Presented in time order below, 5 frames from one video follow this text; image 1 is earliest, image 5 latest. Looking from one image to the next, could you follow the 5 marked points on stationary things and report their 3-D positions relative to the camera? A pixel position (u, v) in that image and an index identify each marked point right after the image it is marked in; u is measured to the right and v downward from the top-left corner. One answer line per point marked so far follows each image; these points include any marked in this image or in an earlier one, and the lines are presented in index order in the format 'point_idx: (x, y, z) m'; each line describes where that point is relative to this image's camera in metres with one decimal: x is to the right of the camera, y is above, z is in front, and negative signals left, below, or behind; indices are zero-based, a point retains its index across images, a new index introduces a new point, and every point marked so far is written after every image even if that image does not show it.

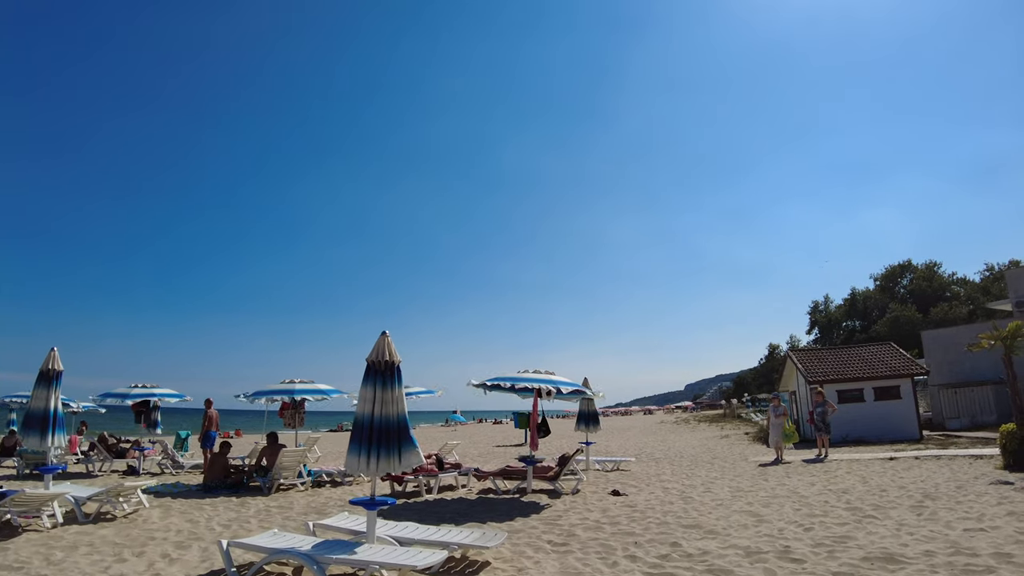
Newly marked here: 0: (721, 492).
0: (+3.2, -3.1, +8.7) m
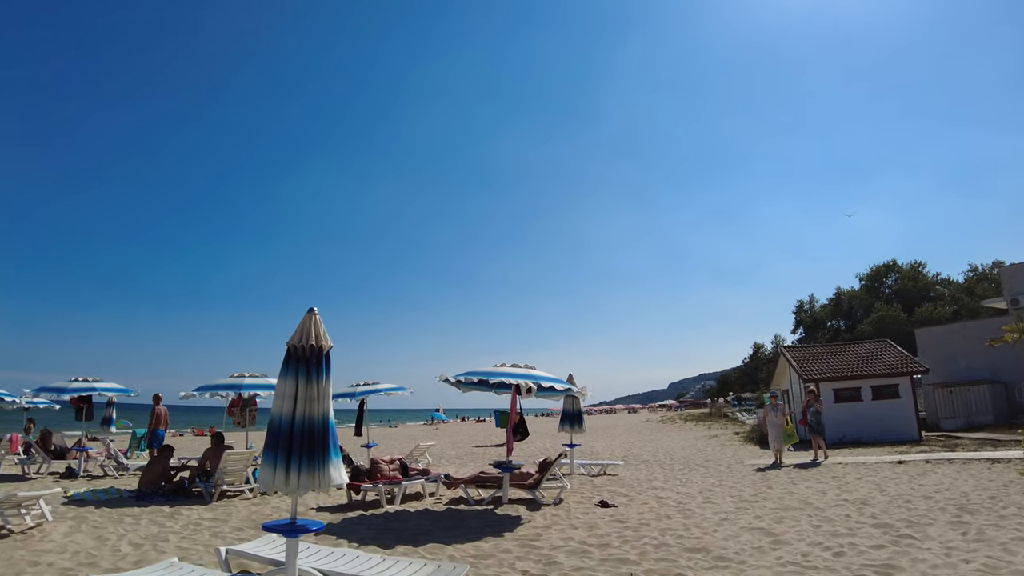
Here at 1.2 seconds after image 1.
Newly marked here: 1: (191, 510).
0: (+2.8, -2.9, +7.6) m
1: (-4.6, -3.2, +8.1) m
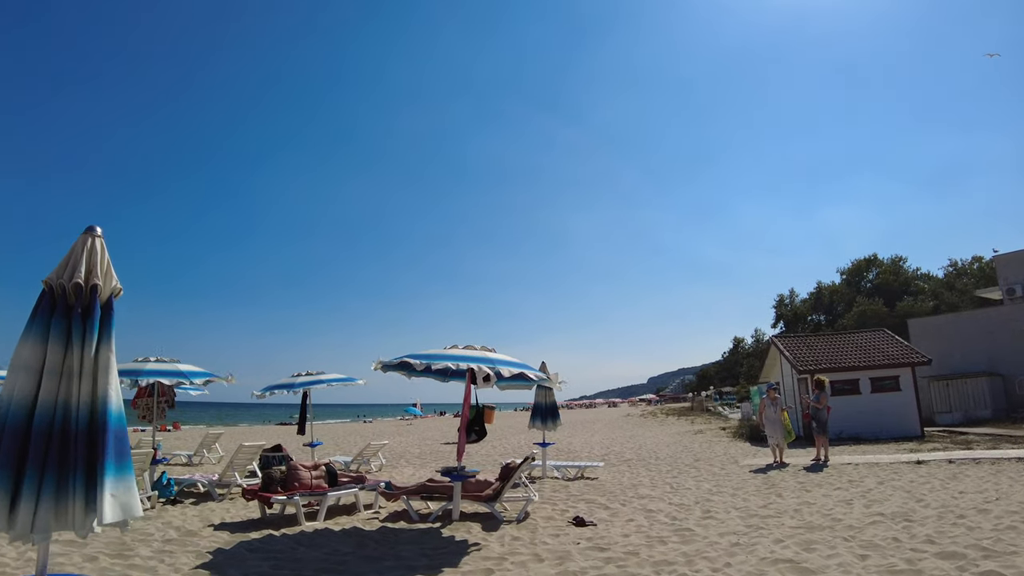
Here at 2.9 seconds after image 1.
0: (+2.3, -2.5, +6.0) m
1: (-5.1, -2.7, +6.3) m
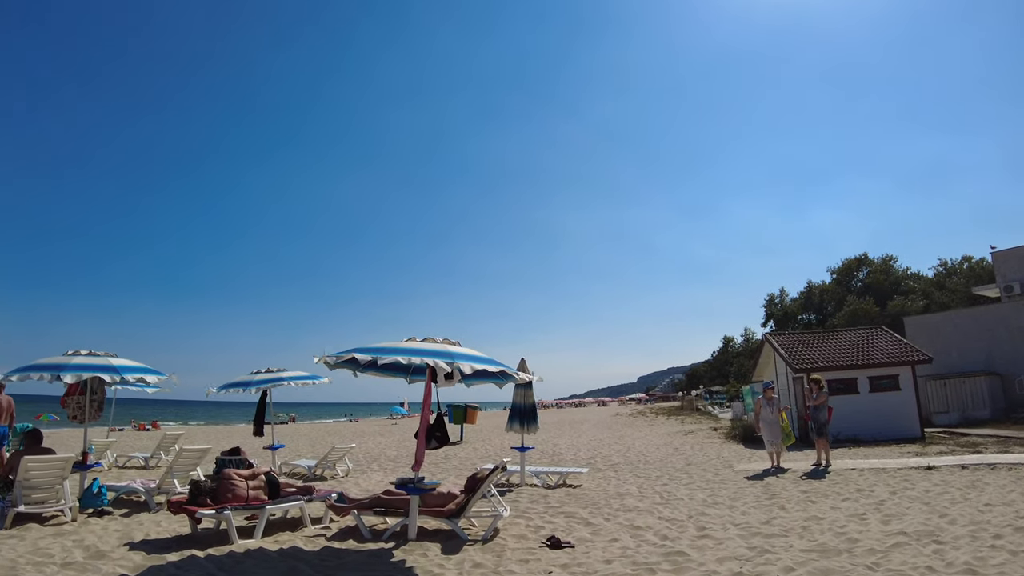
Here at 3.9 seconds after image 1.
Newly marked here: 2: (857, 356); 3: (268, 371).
0: (+2.0, -2.3, +5.2) m
1: (-5.4, -2.5, +5.3) m
2: (+10.0, -2.0, +16.6) m
3: (-4.8, -1.6, +11.2) m
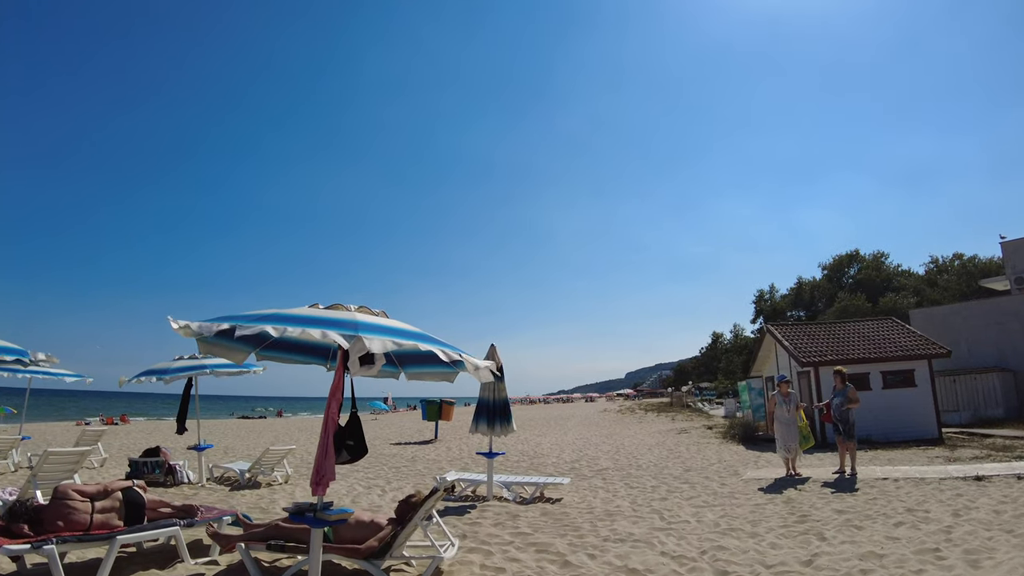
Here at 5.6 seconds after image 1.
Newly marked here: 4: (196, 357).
0: (+1.6, -1.9, +3.5) m
1: (-5.8, -2.0, +3.6) m
2: (+9.4, -1.6, +15.2) m
3: (-5.3, -1.2, +9.5) m
4: (-5.2, -1.2, +9.6) m
